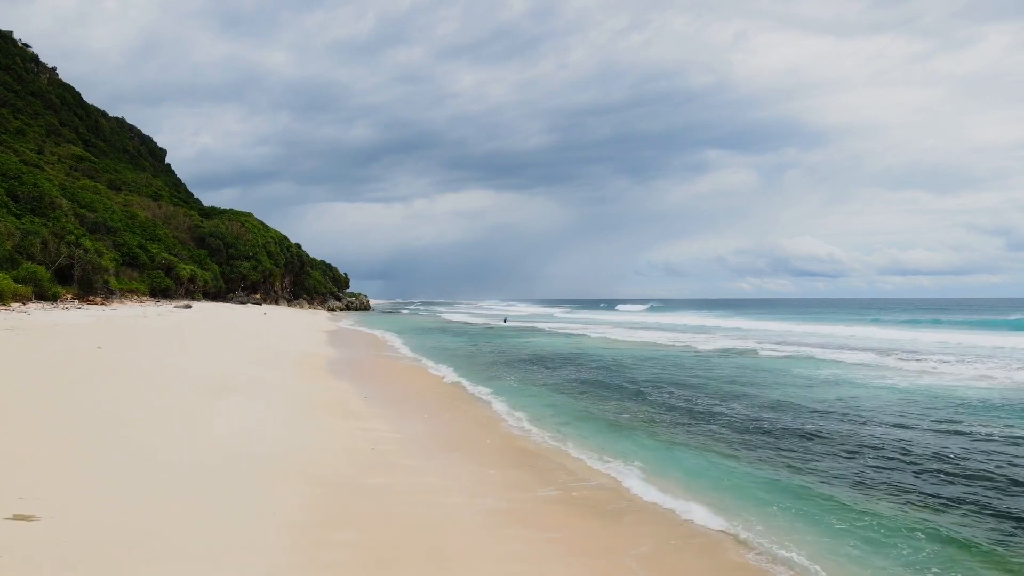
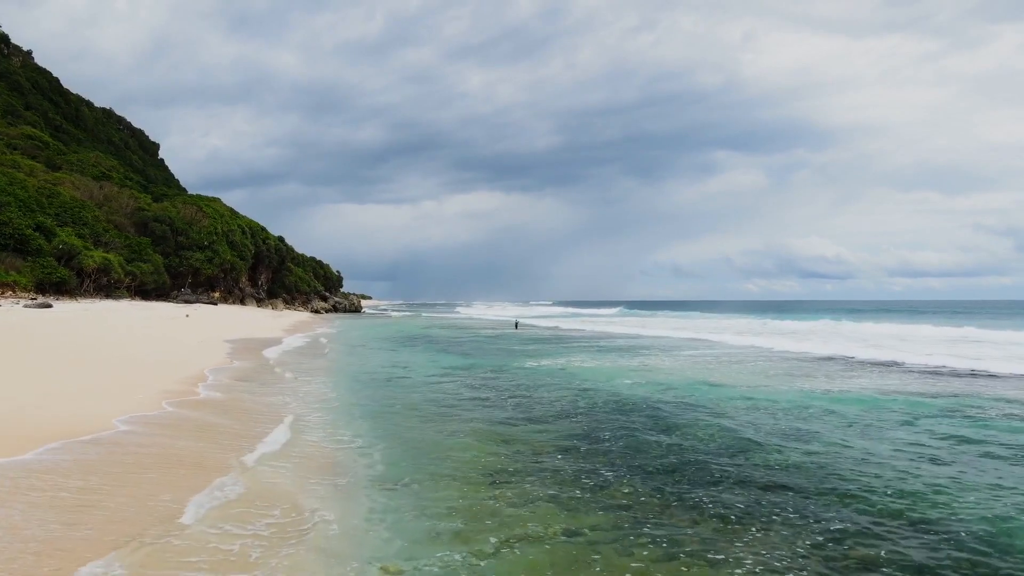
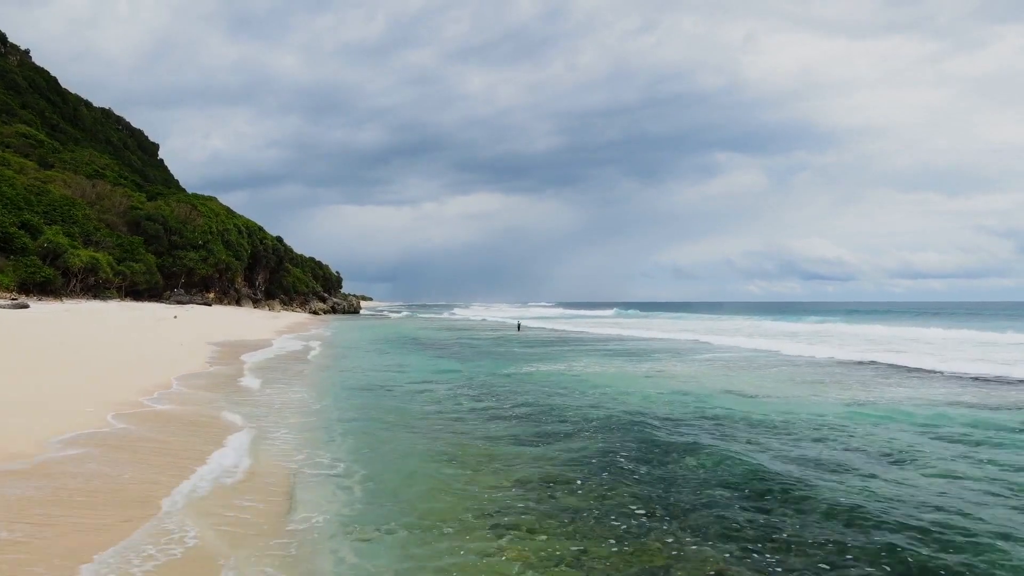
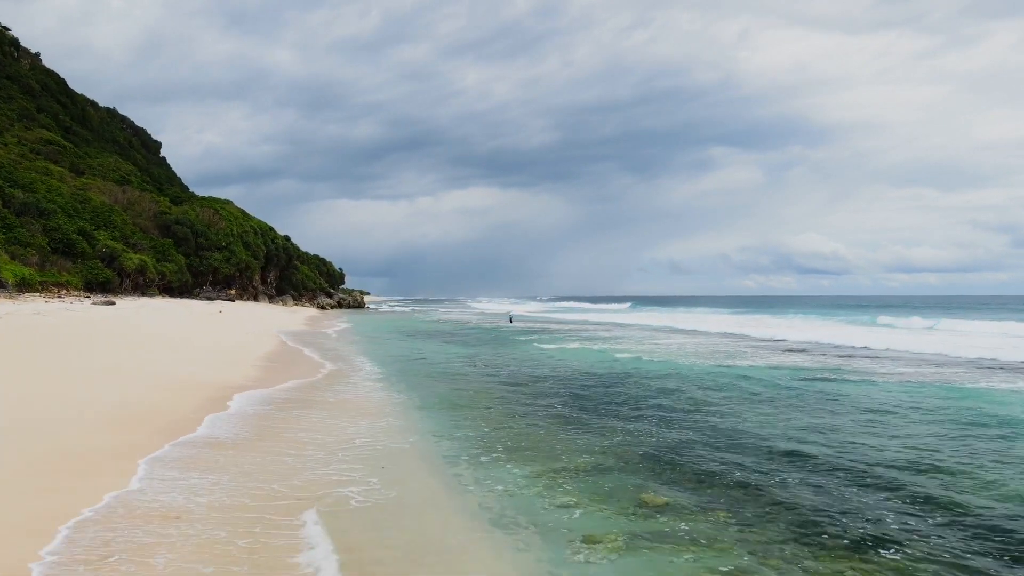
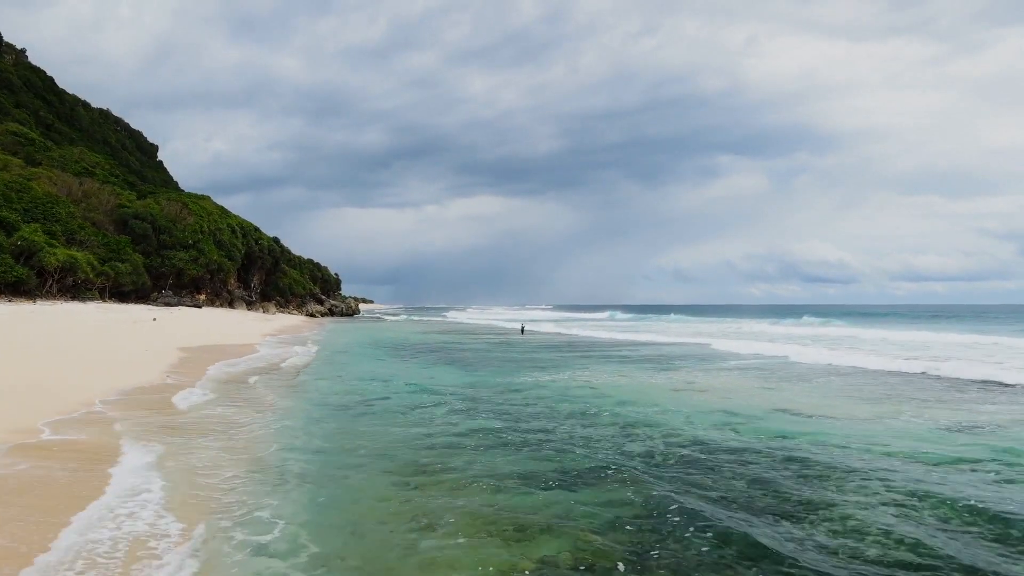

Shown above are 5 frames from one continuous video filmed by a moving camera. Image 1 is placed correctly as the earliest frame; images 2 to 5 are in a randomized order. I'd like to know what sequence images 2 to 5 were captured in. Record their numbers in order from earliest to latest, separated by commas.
4, 2, 3, 5
